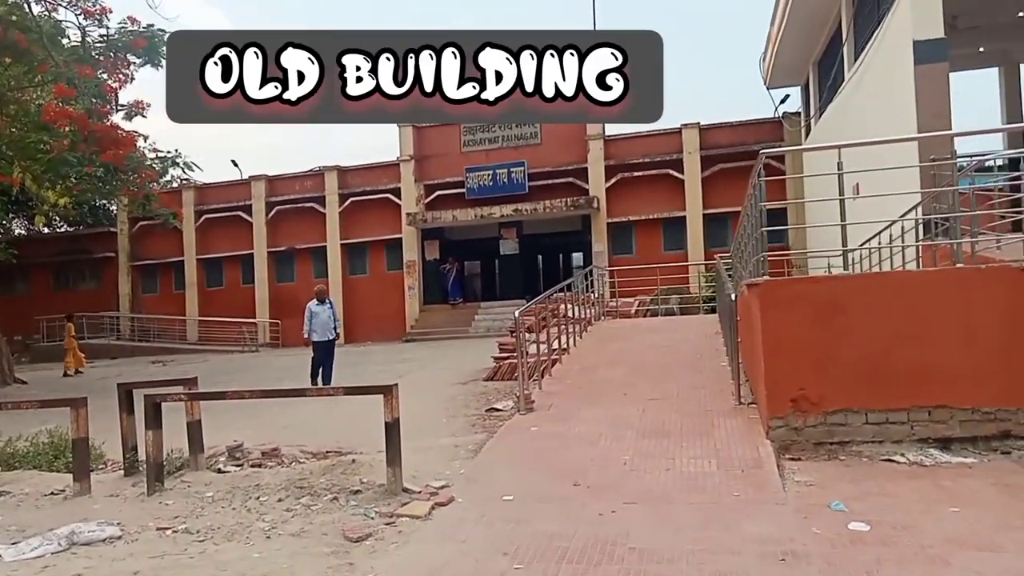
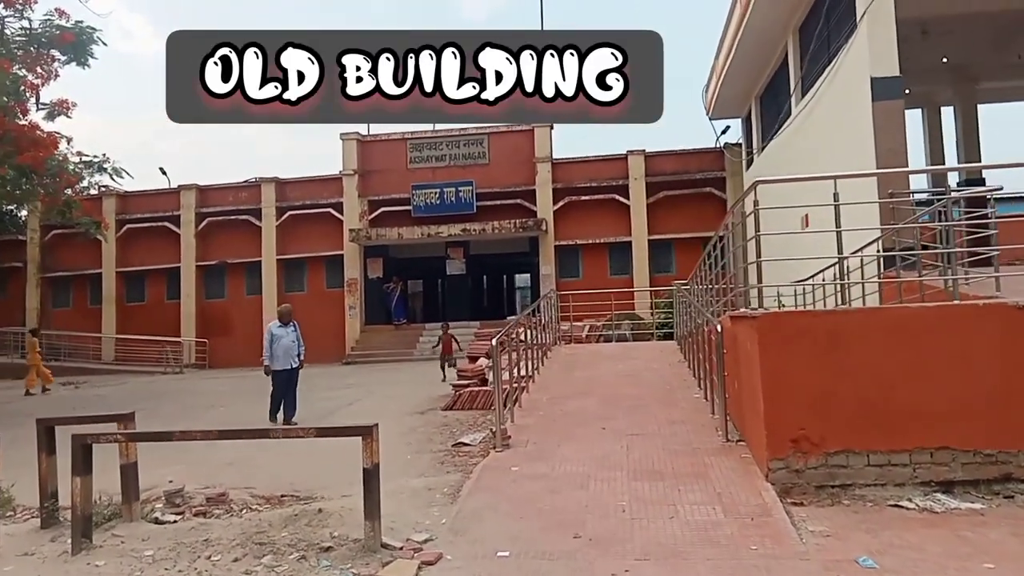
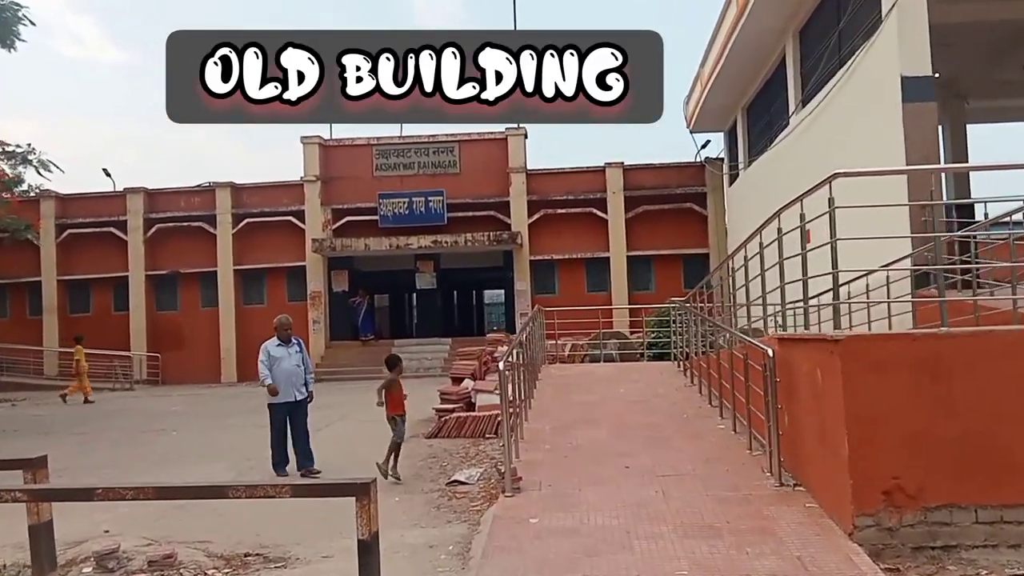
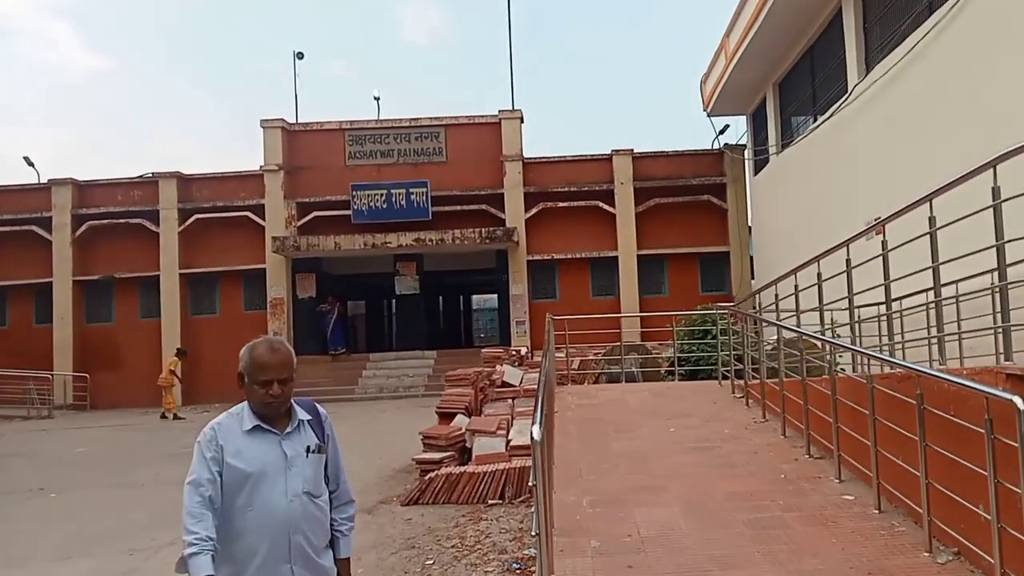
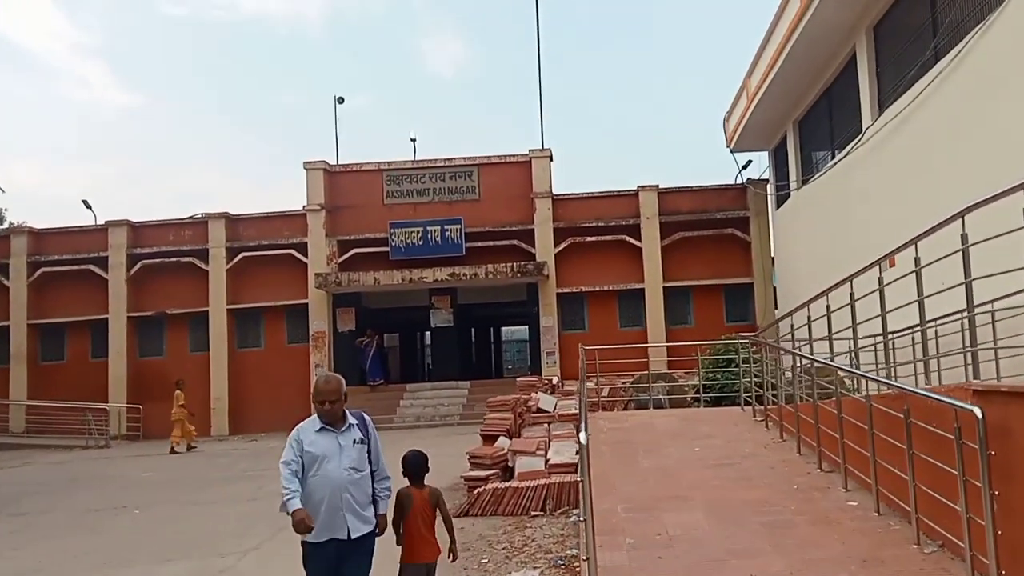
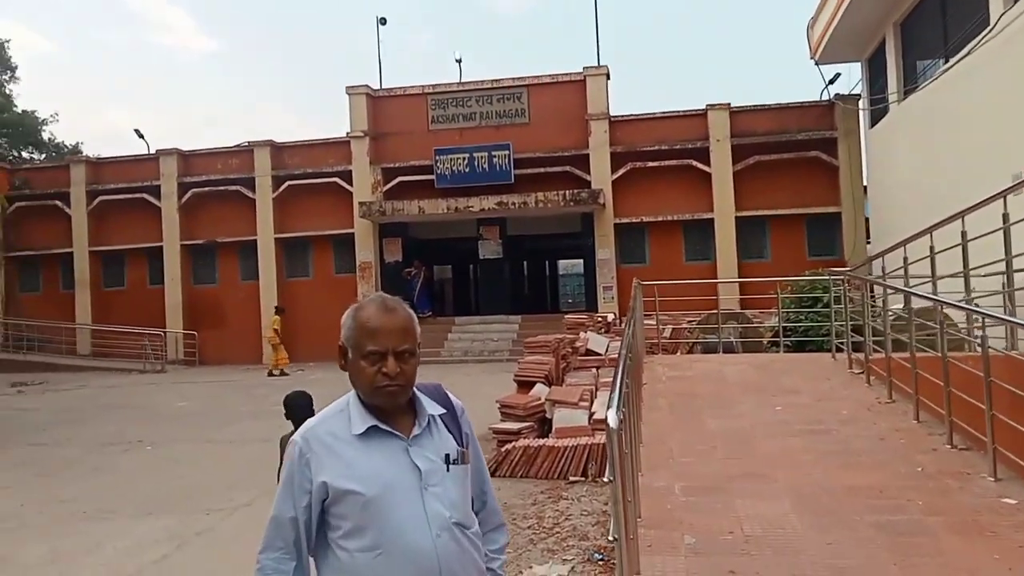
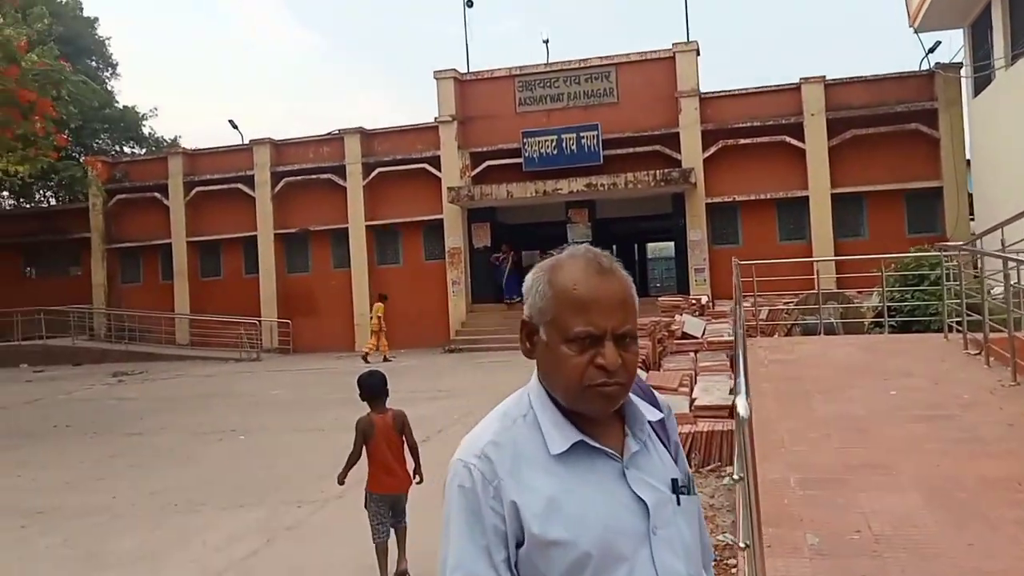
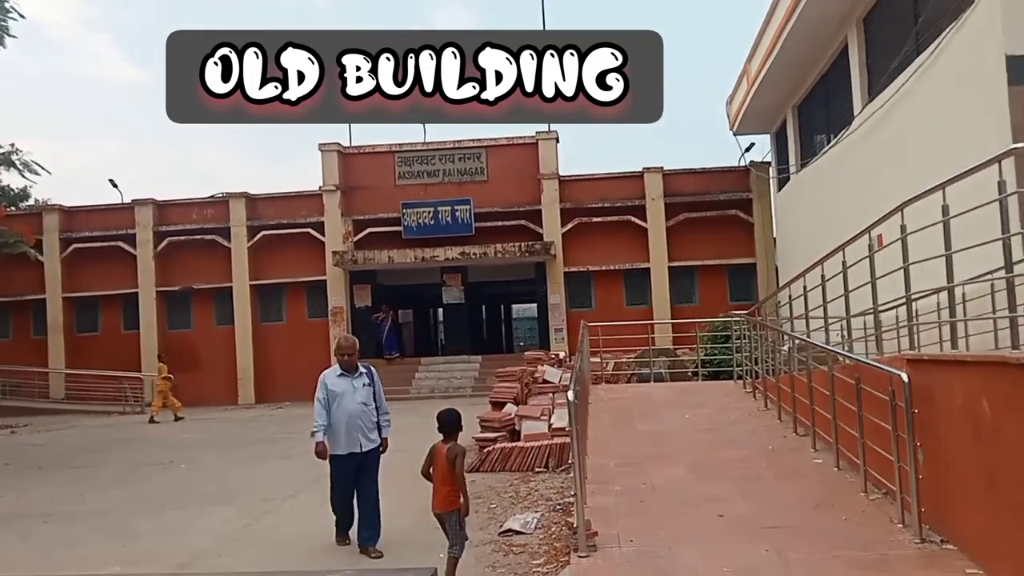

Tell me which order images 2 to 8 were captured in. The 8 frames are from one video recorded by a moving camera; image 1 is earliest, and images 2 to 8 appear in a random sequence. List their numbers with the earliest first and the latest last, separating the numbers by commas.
2, 3, 8, 5, 4, 6, 7
